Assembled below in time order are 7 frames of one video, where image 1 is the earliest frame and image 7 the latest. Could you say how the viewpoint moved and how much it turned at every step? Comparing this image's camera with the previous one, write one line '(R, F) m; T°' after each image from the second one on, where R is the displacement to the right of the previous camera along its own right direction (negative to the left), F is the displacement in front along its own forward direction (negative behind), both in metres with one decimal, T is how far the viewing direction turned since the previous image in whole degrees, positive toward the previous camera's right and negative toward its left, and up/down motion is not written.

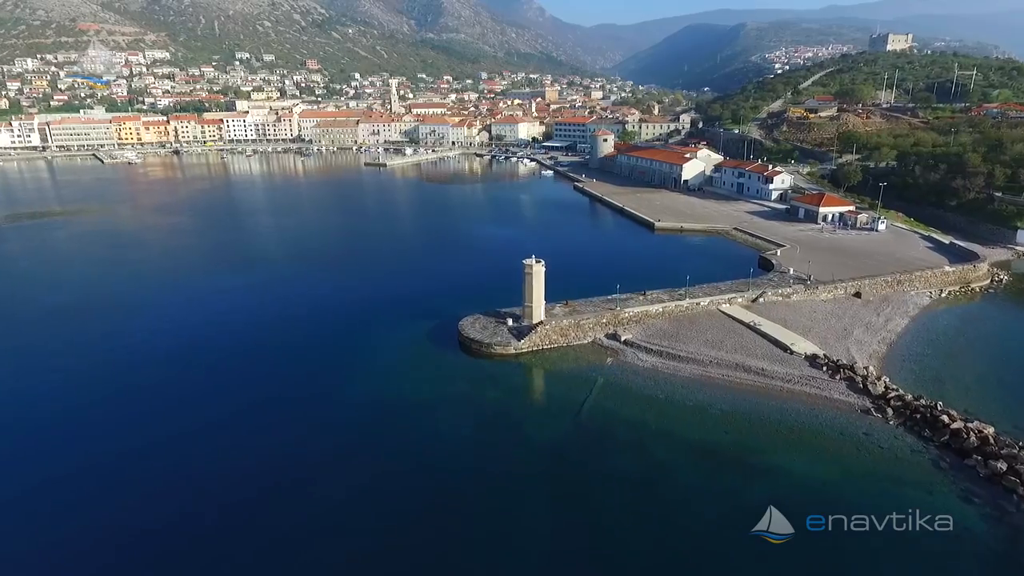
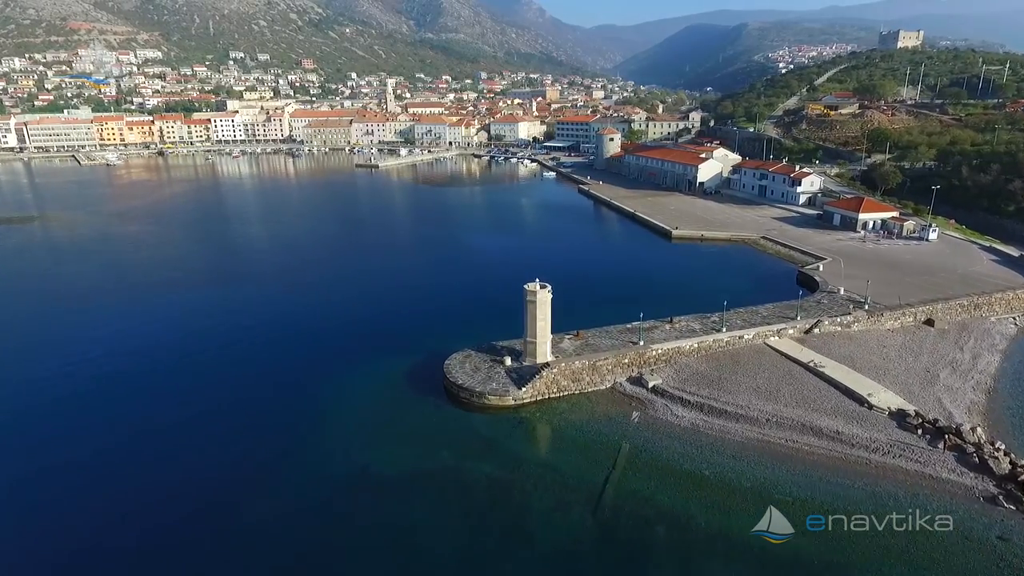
(+0.1, +4.5) m; 0°
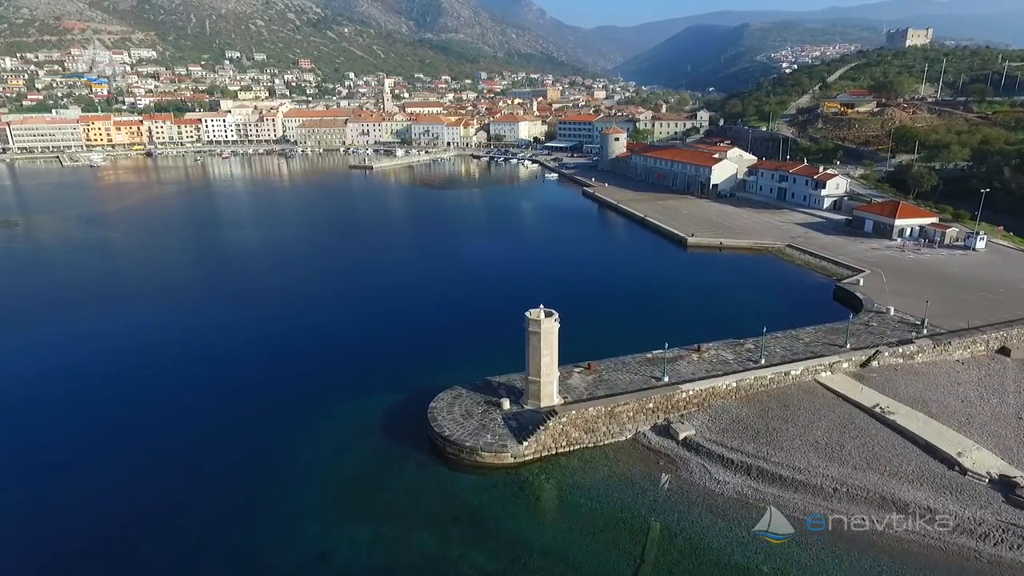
(0.0, +3.3) m; 0°
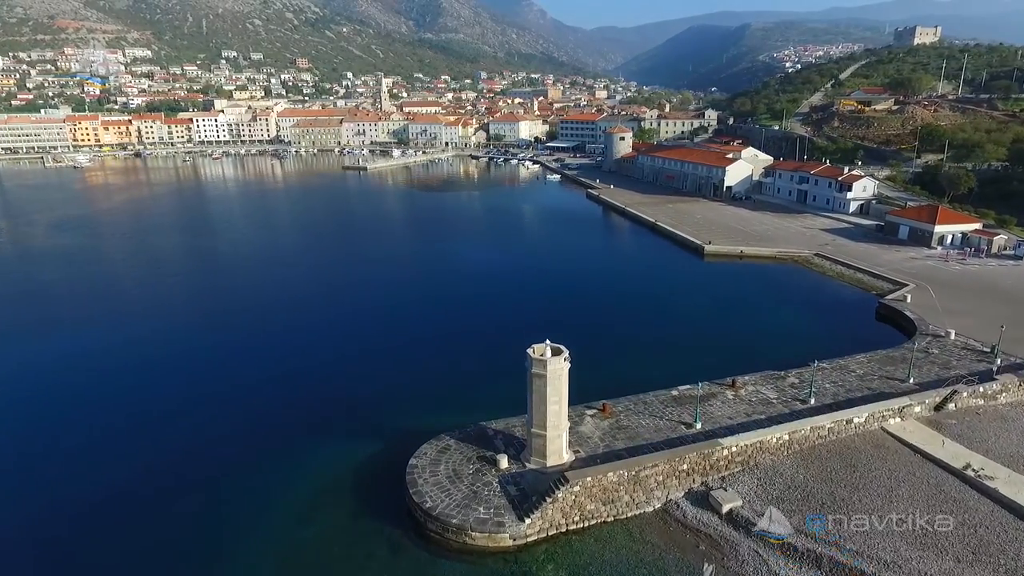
(0.0, +3.0) m; 0°
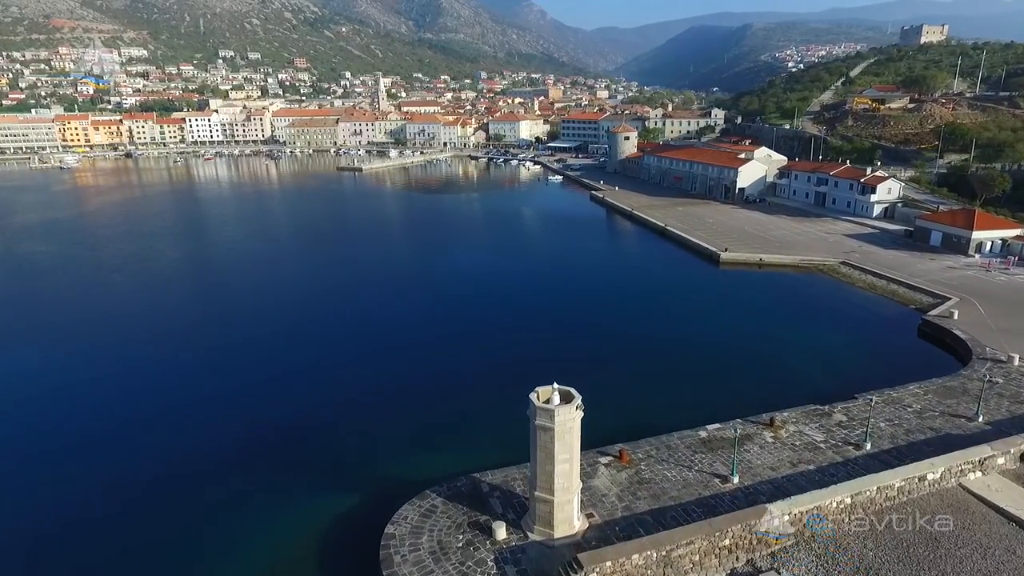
(0.0, +2.3) m; 0°
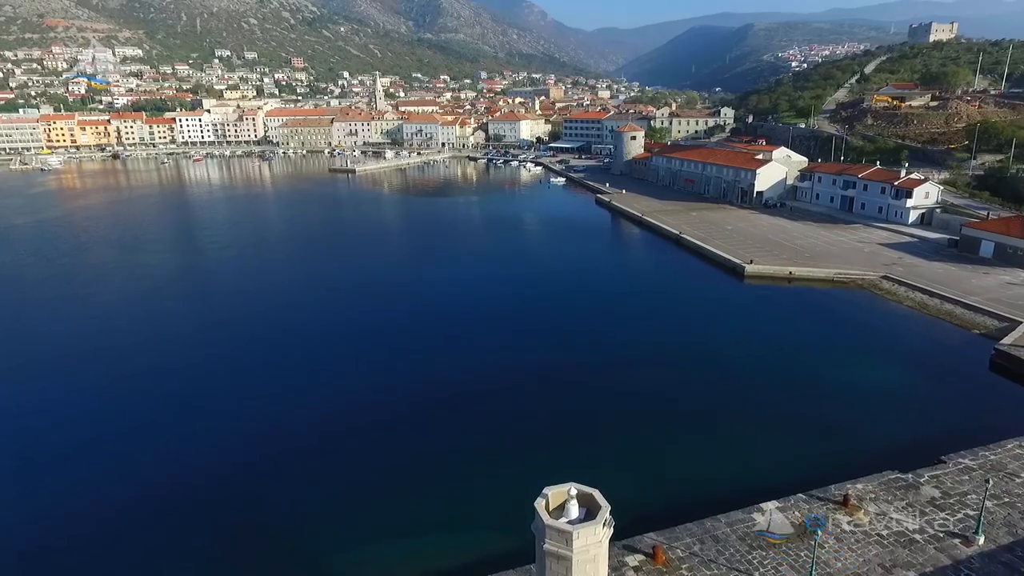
(0.0, +3.0) m; 0°
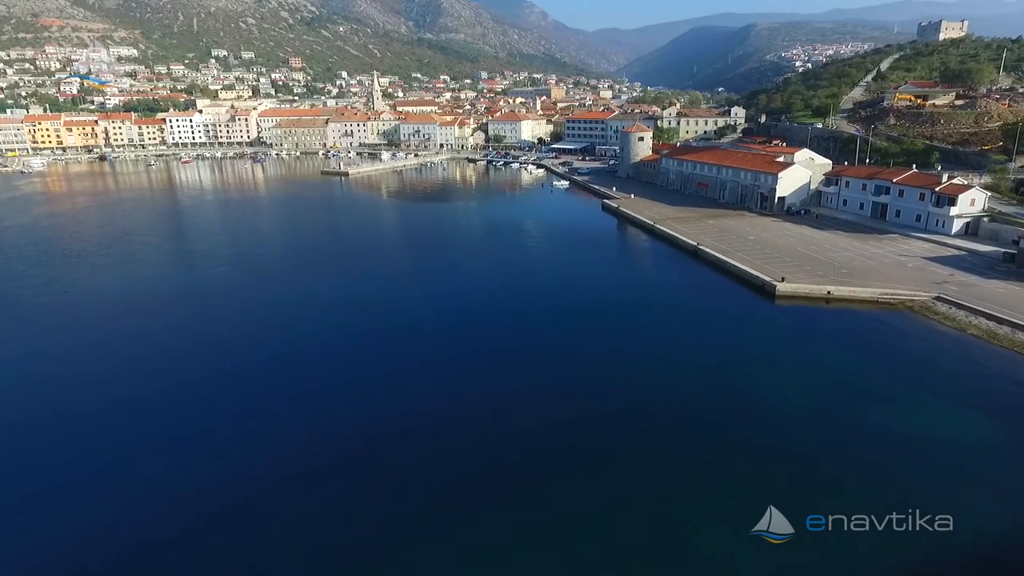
(0.0, +3.0) m; 0°
